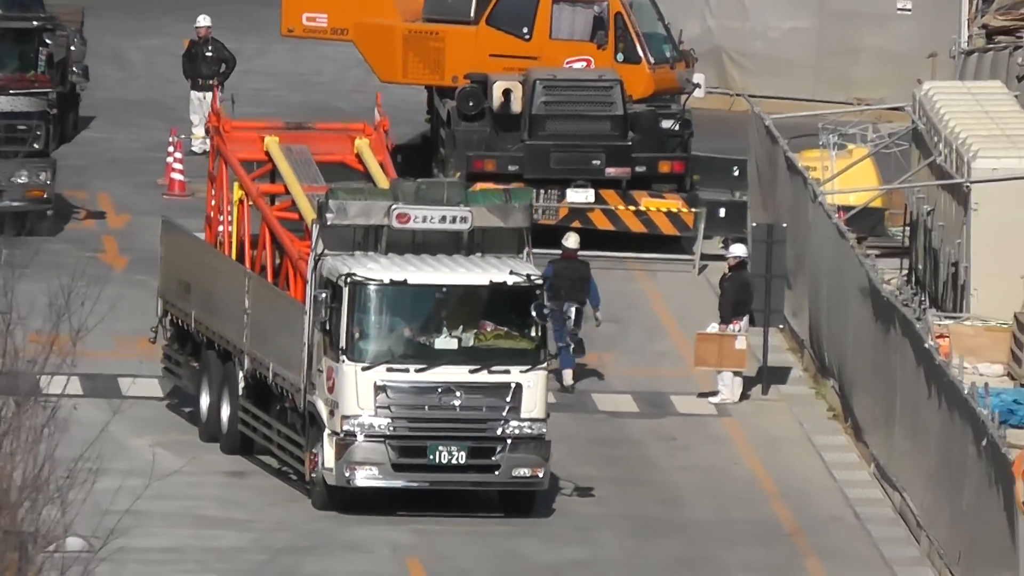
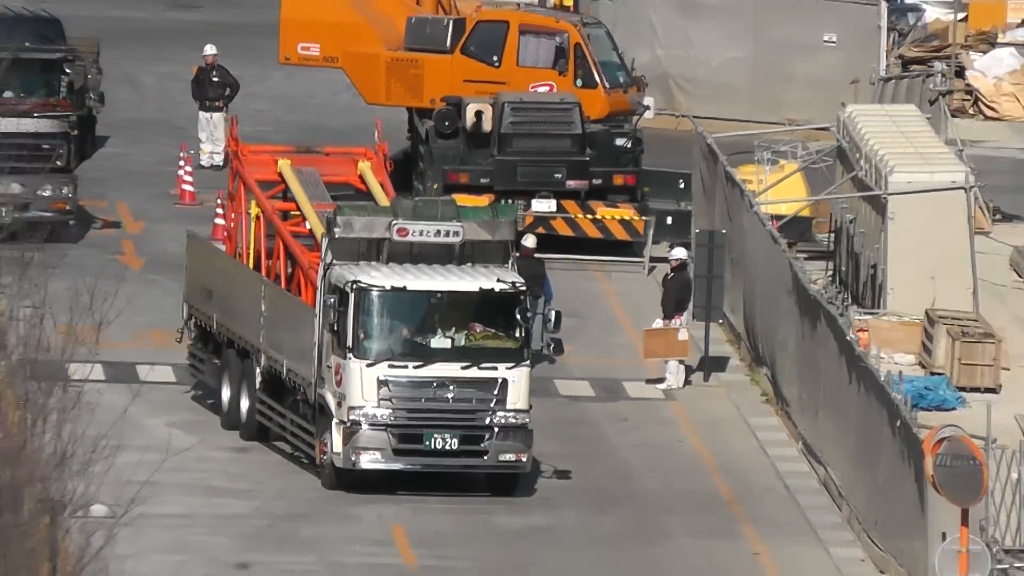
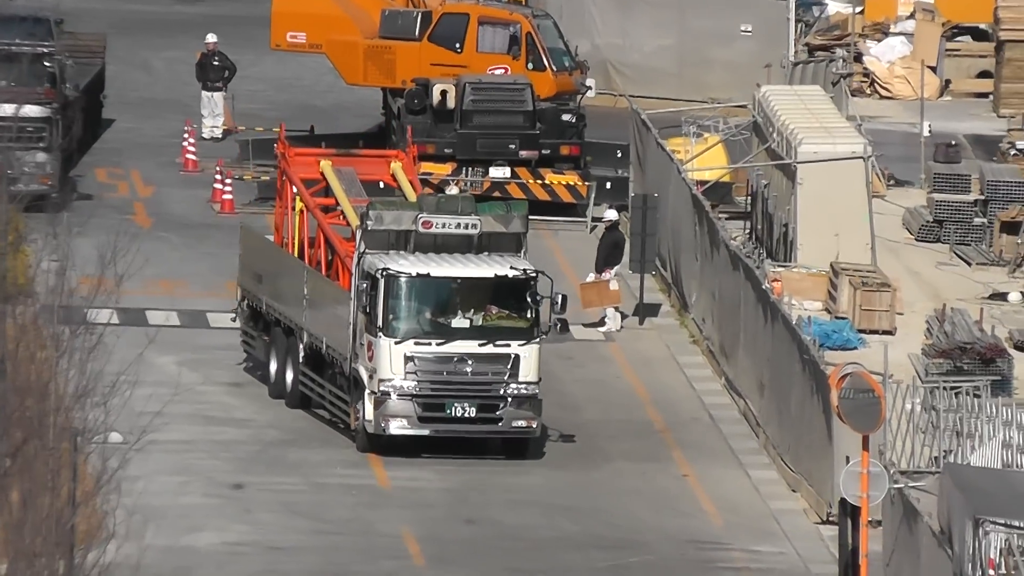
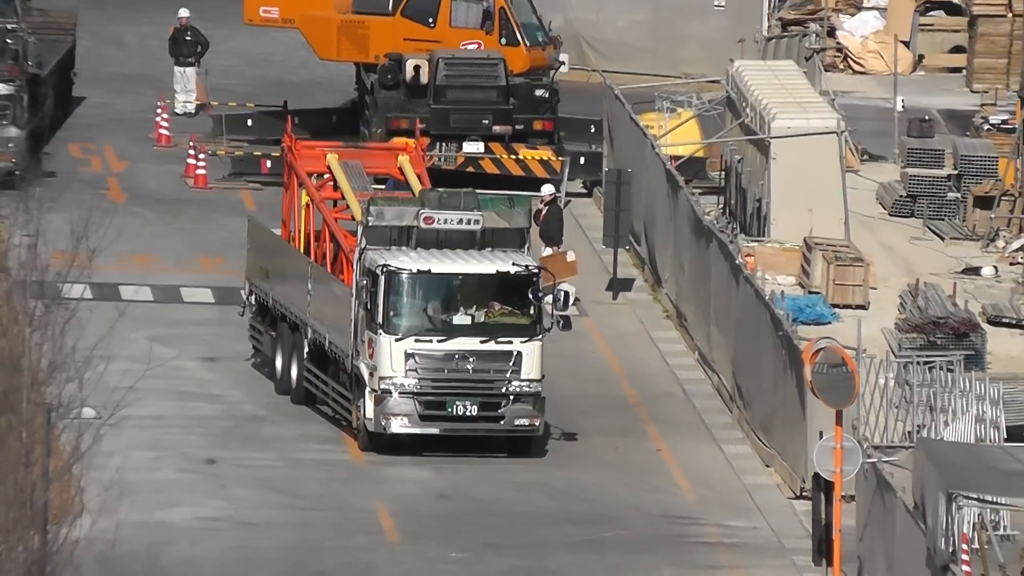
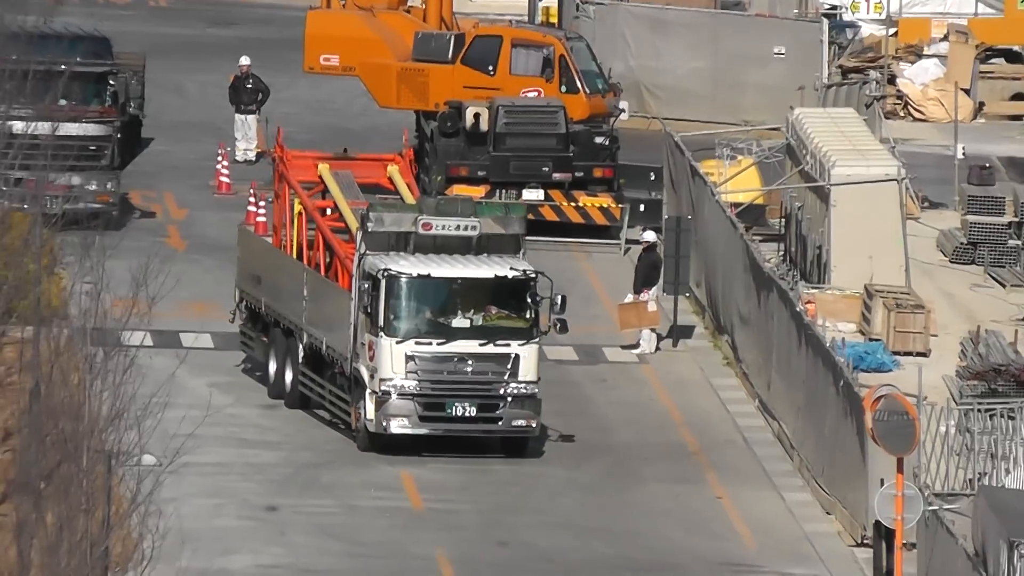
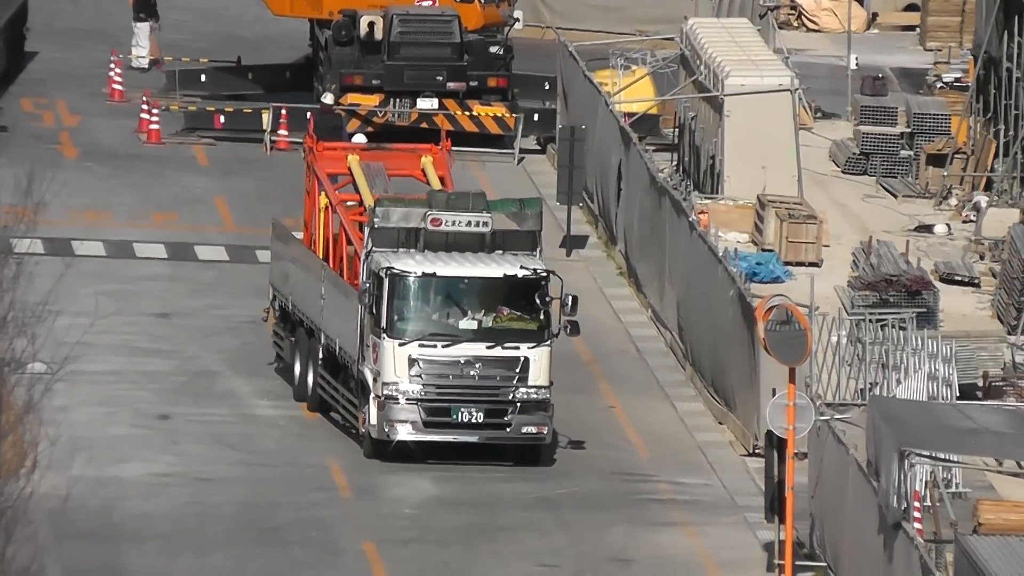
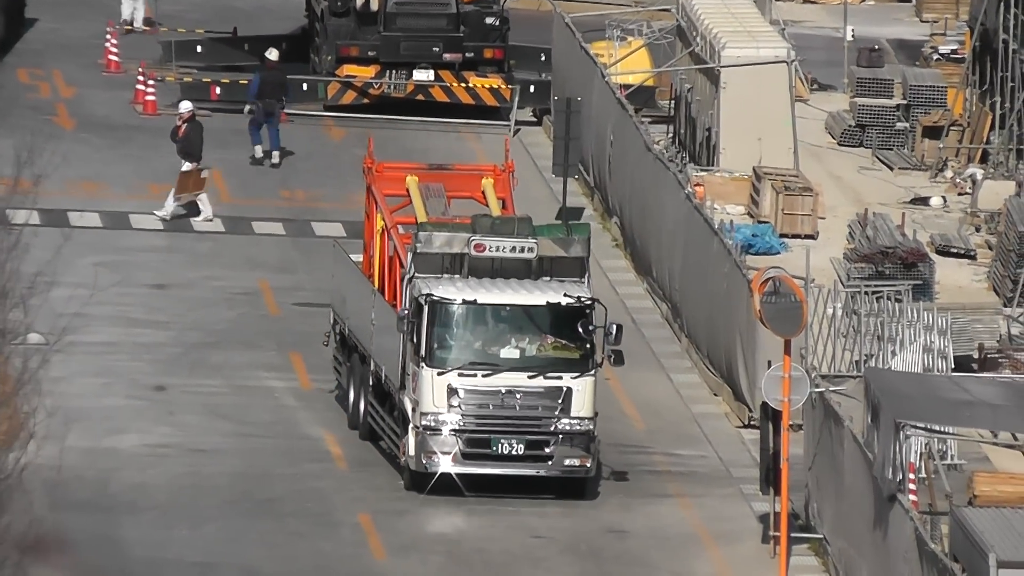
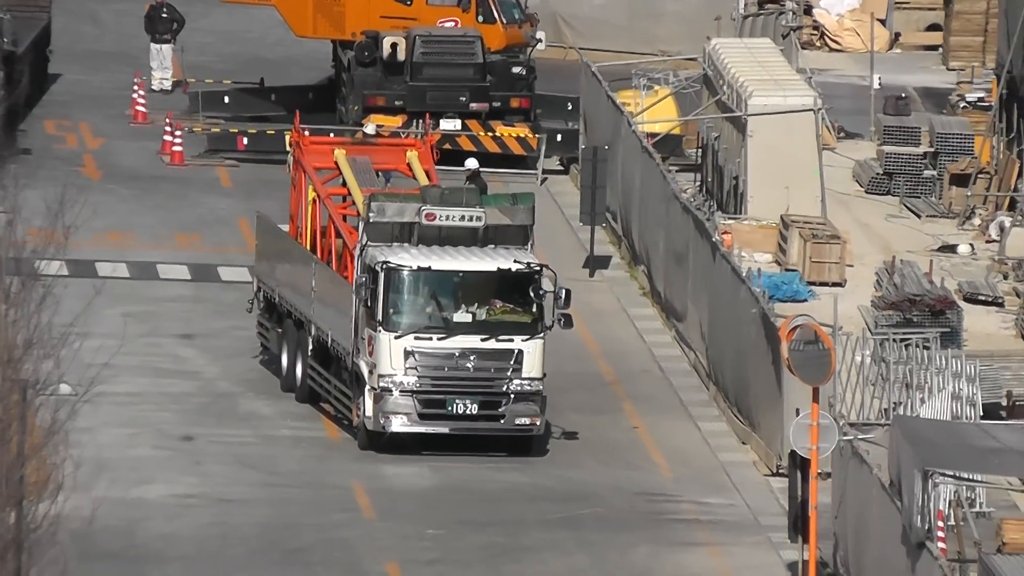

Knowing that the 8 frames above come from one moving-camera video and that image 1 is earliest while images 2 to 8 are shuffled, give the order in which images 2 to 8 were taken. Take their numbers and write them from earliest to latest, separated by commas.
2, 5, 3, 4, 8, 6, 7
